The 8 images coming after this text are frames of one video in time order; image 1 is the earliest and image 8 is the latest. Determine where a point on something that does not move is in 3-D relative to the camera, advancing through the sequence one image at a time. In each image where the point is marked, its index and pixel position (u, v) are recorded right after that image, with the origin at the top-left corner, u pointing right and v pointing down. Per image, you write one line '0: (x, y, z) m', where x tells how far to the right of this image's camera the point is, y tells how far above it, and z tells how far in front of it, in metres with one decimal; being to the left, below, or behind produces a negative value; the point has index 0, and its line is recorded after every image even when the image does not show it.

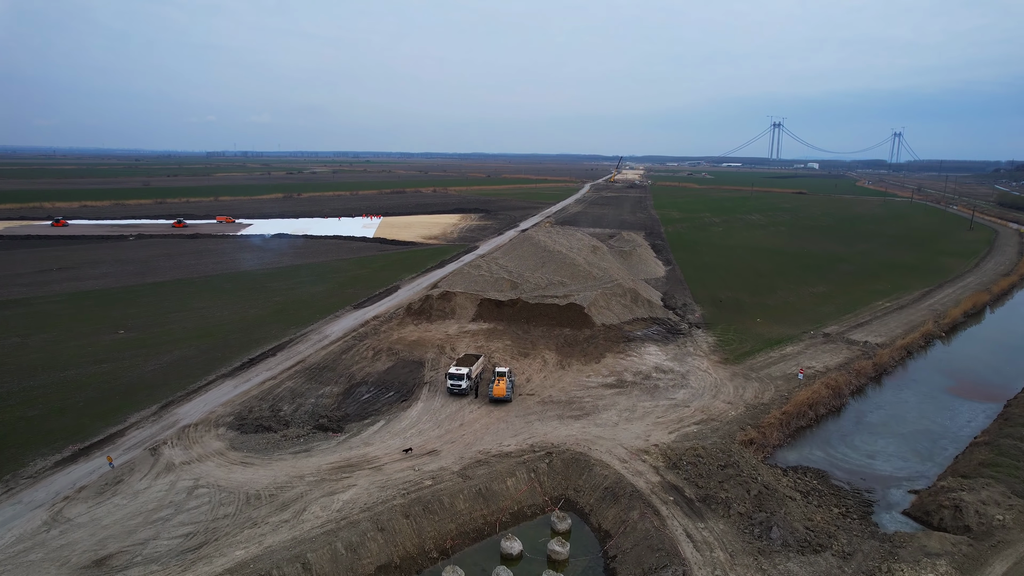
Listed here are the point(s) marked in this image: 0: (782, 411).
0: (+6.5, -2.9, +16.0) m
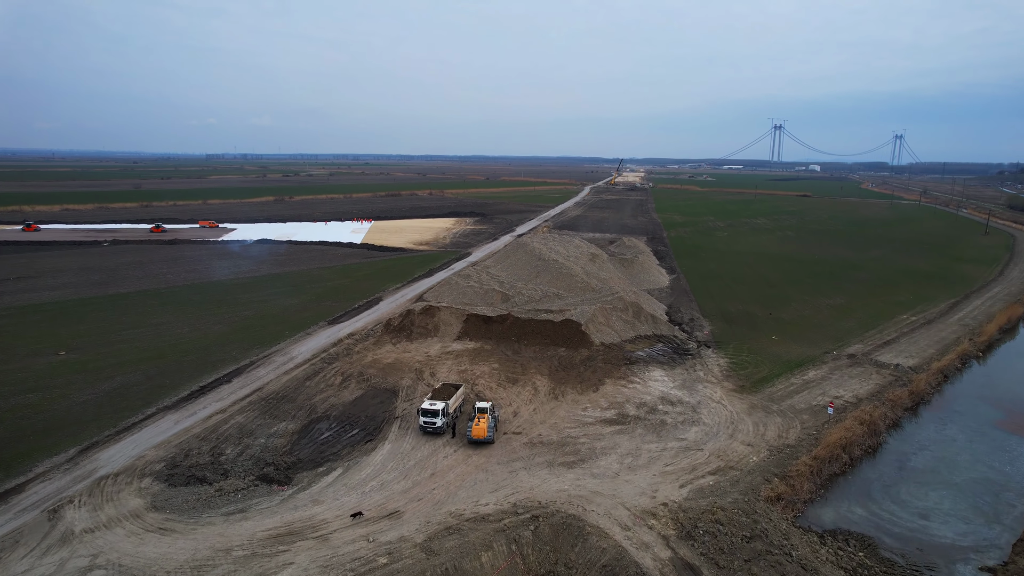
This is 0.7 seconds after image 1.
0: (+6.1, -3.4, +13.6) m
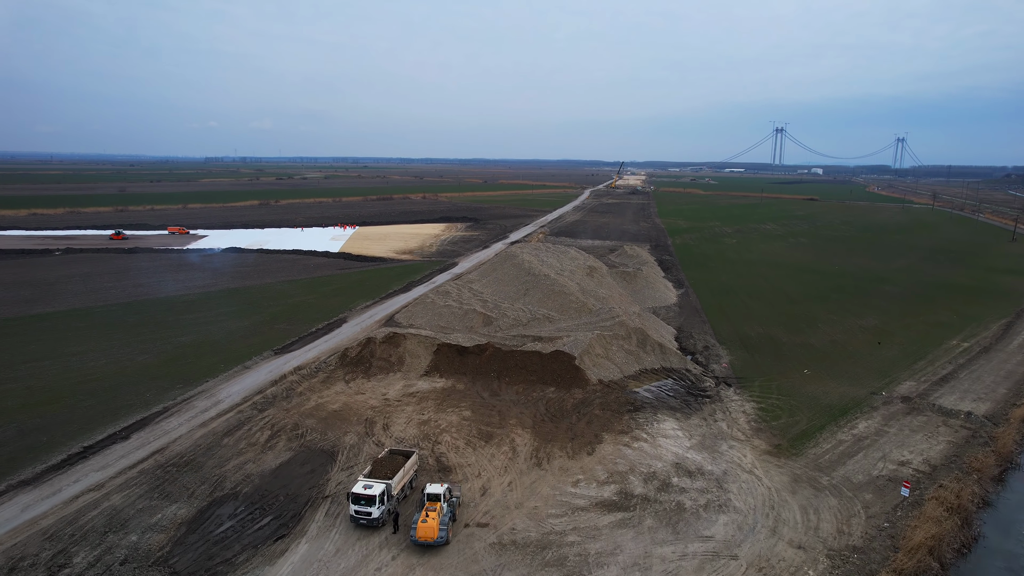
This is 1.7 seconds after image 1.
0: (+5.5, -4.1, +9.7) m
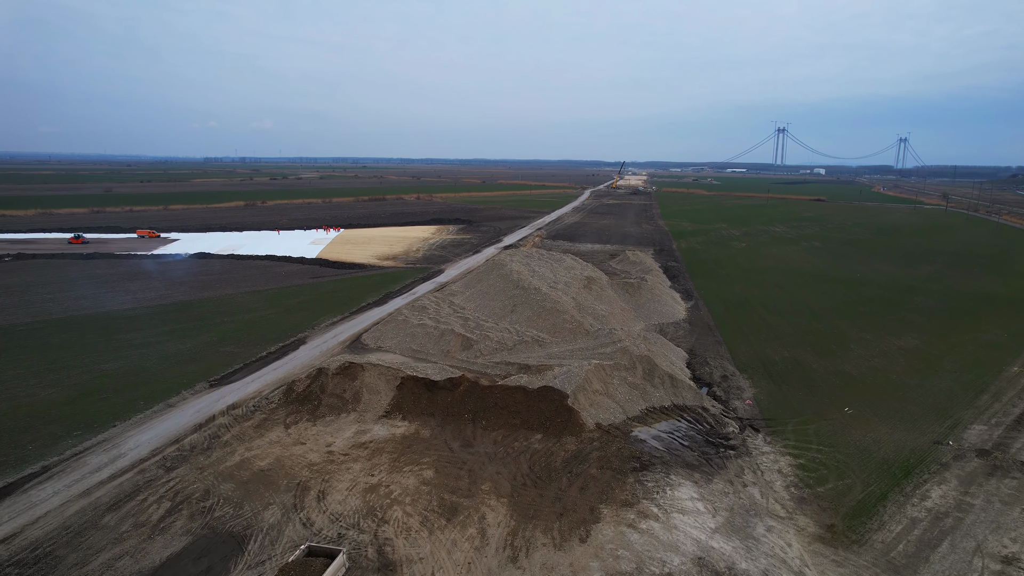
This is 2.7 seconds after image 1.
0: (+5.0, -4.6, +6.3) m
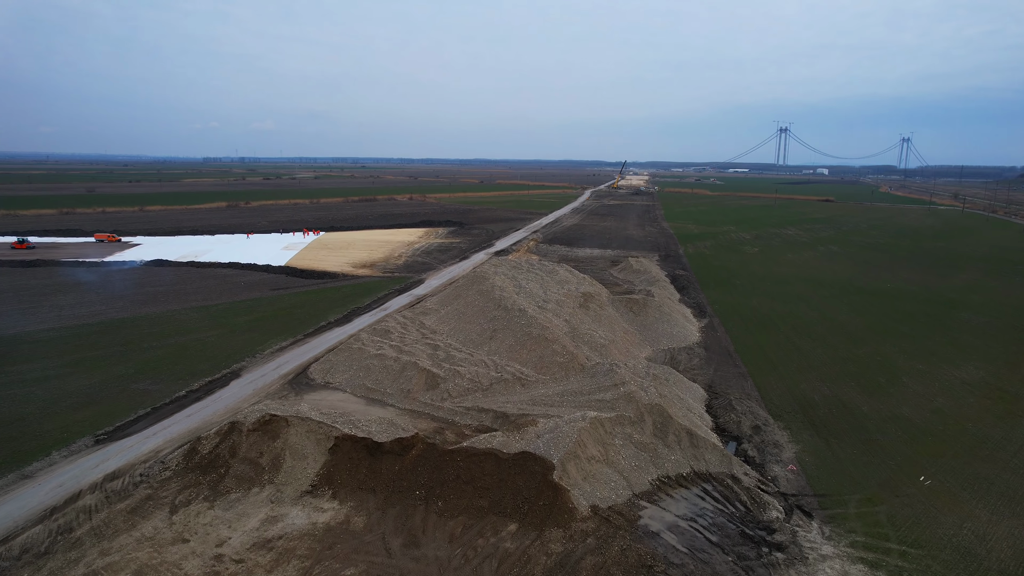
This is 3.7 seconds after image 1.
0: (+4.4, -5.1, +2.4) m
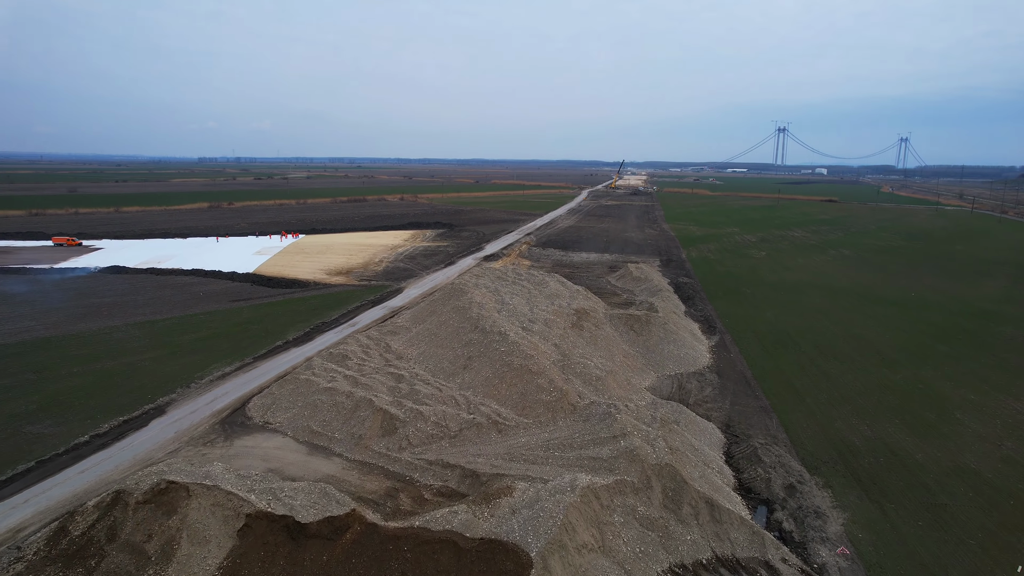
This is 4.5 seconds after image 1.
0: (+4.0, -5.6, -0.5) m
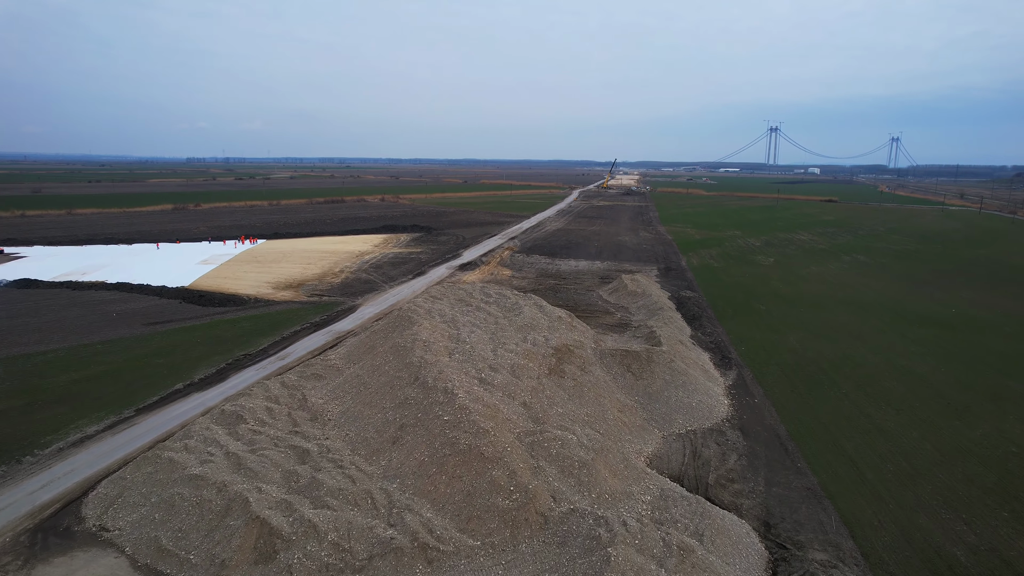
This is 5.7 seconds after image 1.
0: (+3.4, -6.2, -4.8) m
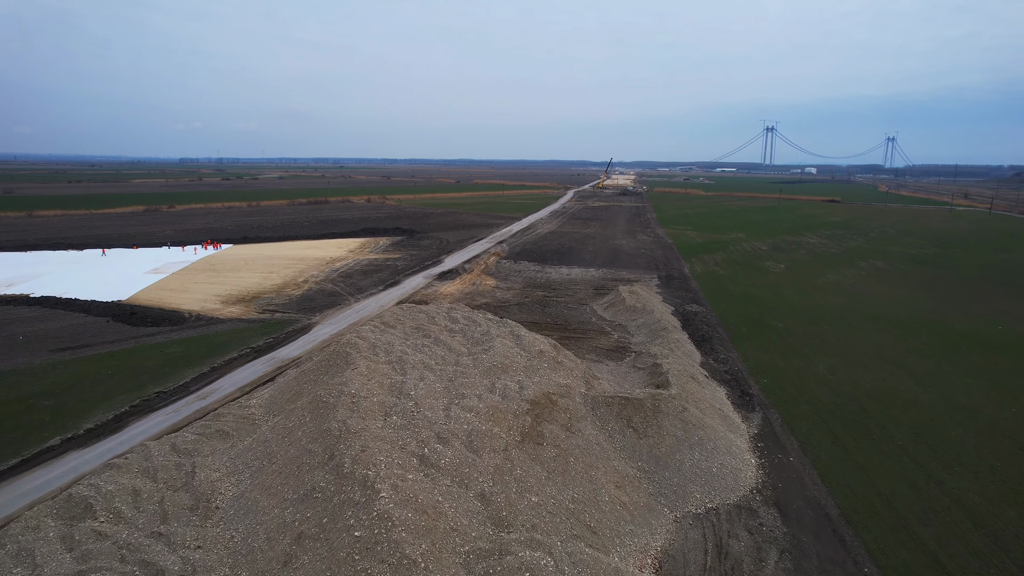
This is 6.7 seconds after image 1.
0: (+2.9, -6.7, -8.2) m
